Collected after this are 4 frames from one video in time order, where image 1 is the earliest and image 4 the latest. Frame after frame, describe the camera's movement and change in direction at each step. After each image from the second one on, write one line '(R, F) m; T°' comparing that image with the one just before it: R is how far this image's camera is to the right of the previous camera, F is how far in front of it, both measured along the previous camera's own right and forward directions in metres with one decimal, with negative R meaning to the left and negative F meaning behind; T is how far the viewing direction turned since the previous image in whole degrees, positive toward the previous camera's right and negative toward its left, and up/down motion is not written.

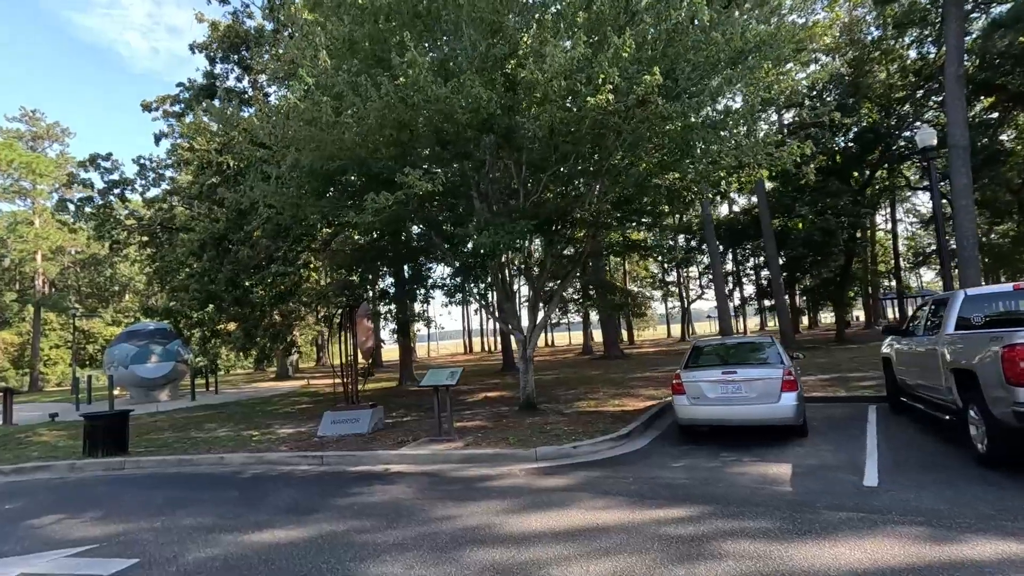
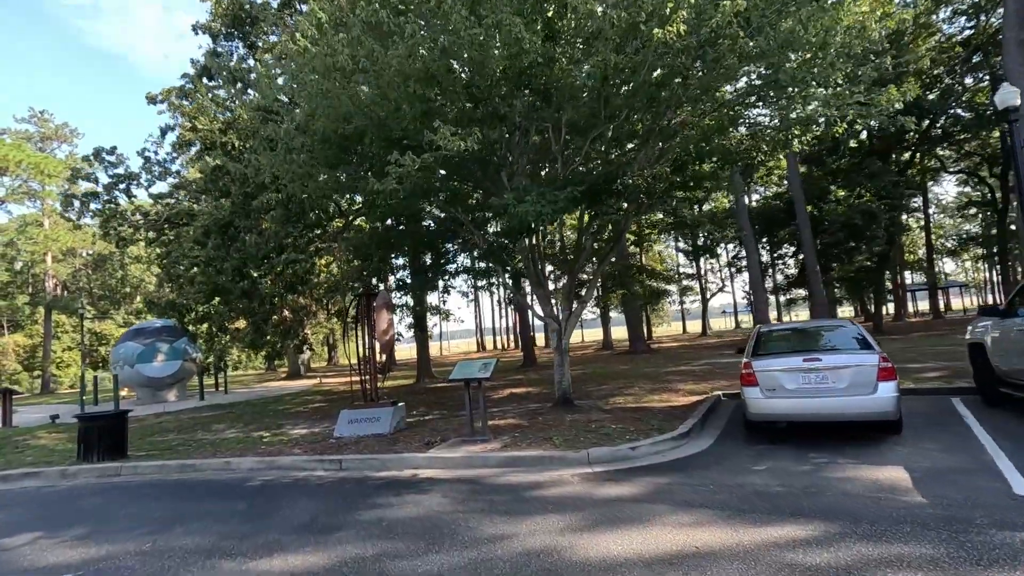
(-0.5, +1.2) m; -1°
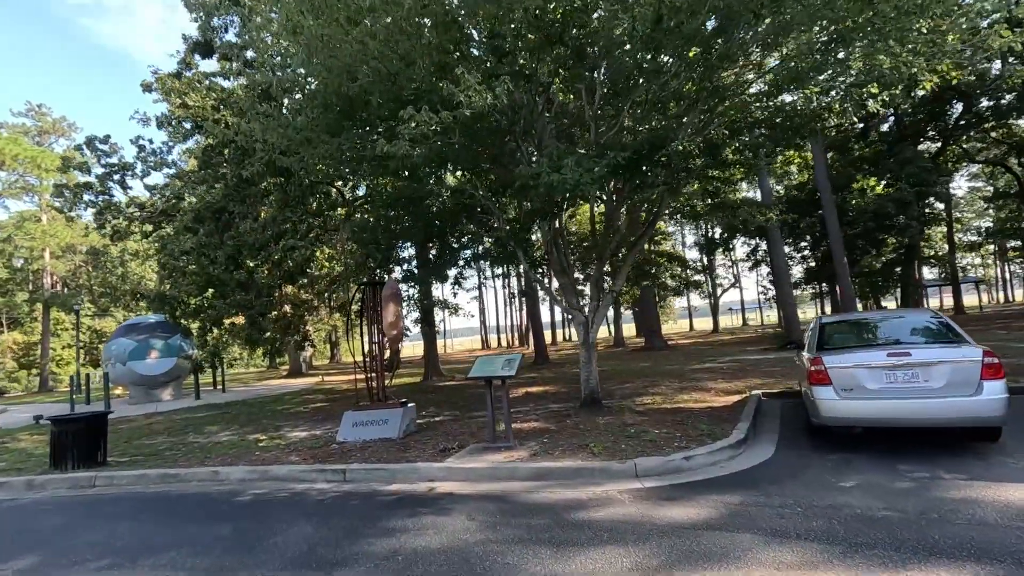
(-0.4, +1.1) m; 0°
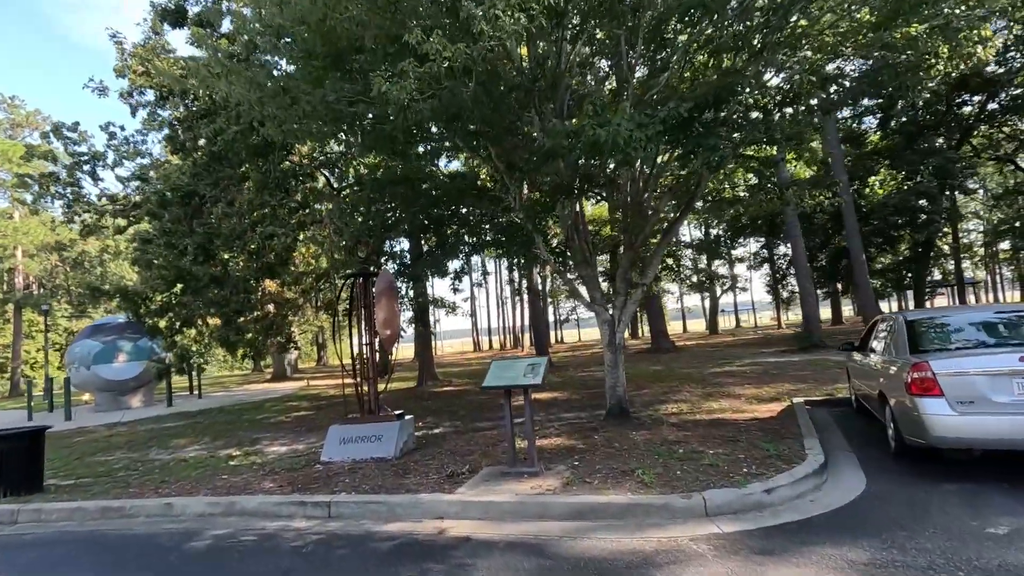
(-0.4, +1.5) m; +1°
